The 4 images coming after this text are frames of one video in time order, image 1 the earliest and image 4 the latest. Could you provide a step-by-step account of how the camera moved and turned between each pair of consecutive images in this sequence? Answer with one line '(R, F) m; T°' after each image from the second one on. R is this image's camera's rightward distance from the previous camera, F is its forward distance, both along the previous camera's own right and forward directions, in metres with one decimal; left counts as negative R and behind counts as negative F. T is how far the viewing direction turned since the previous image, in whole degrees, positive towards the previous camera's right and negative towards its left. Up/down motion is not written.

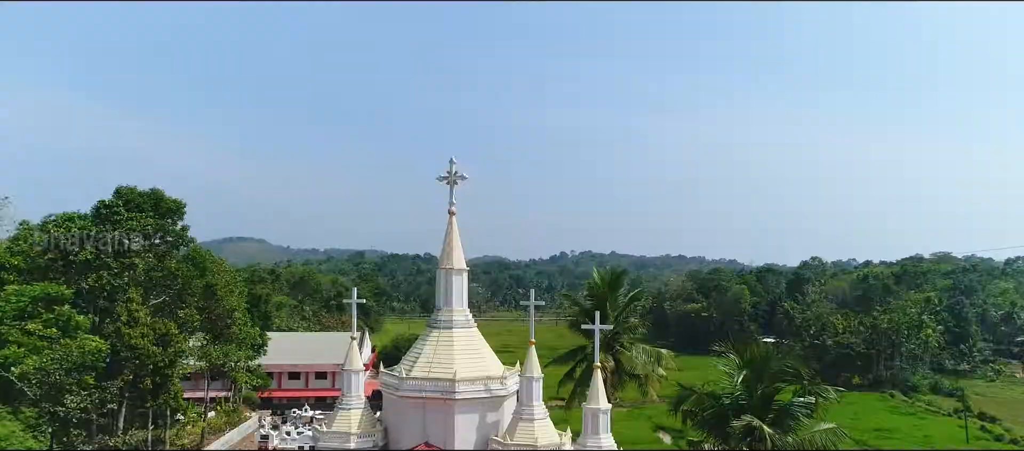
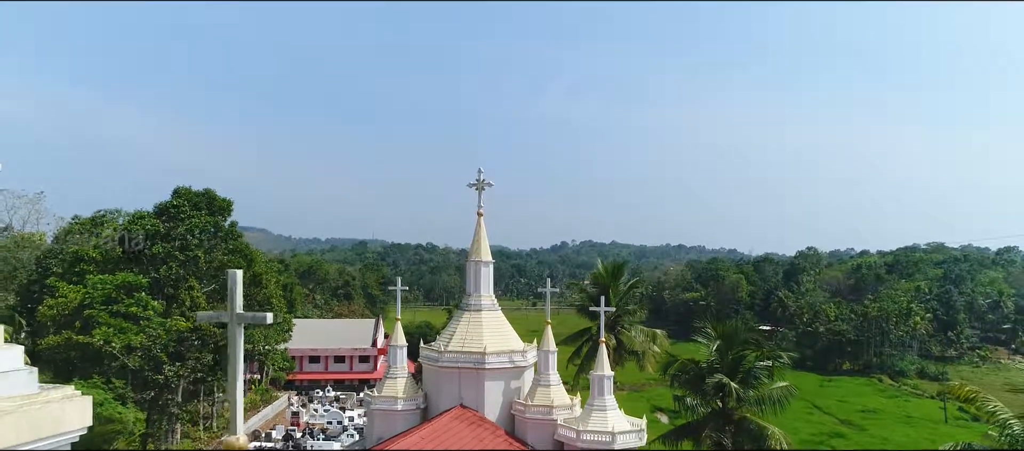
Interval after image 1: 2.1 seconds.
(-0.5, -3.1) m; 0°
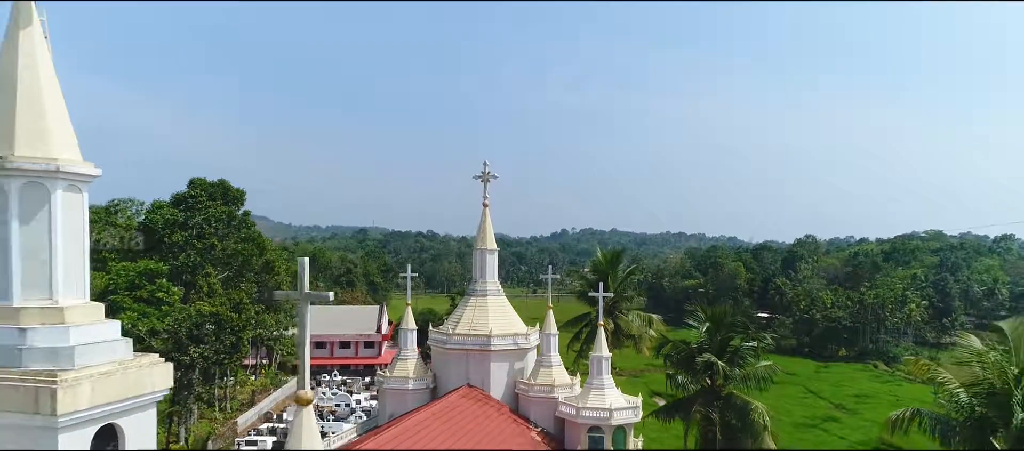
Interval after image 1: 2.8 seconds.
(-0.1, -1.1) m; 0°
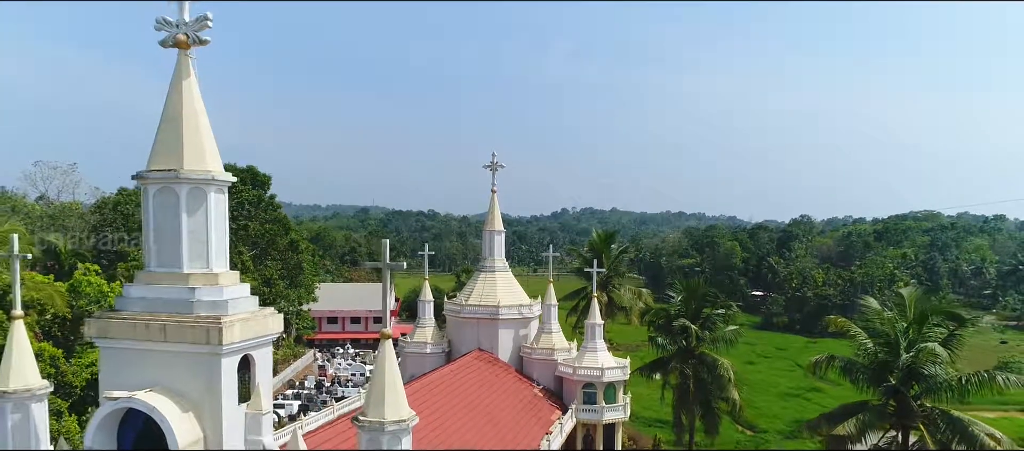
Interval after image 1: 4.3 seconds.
(-0.2, -2.7) m; 0°
